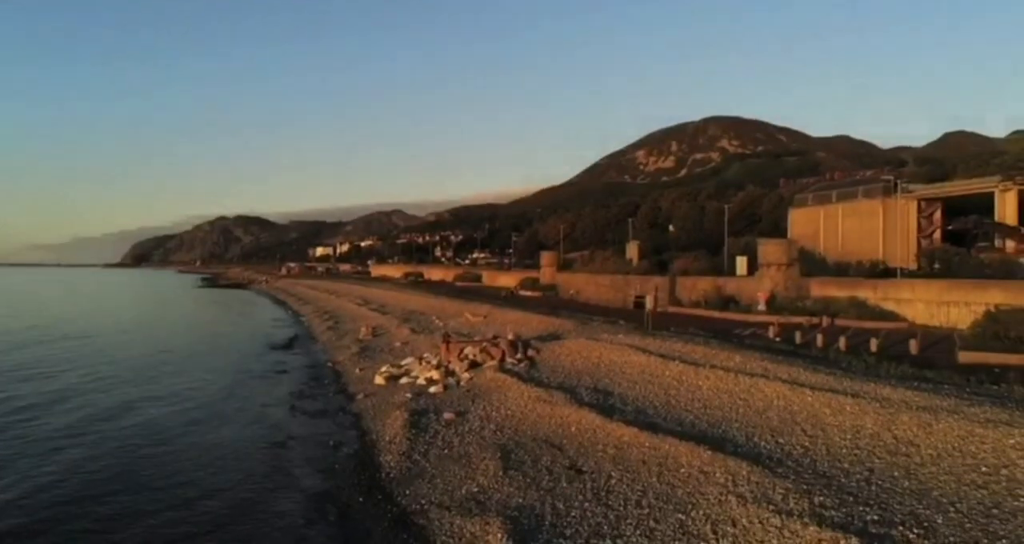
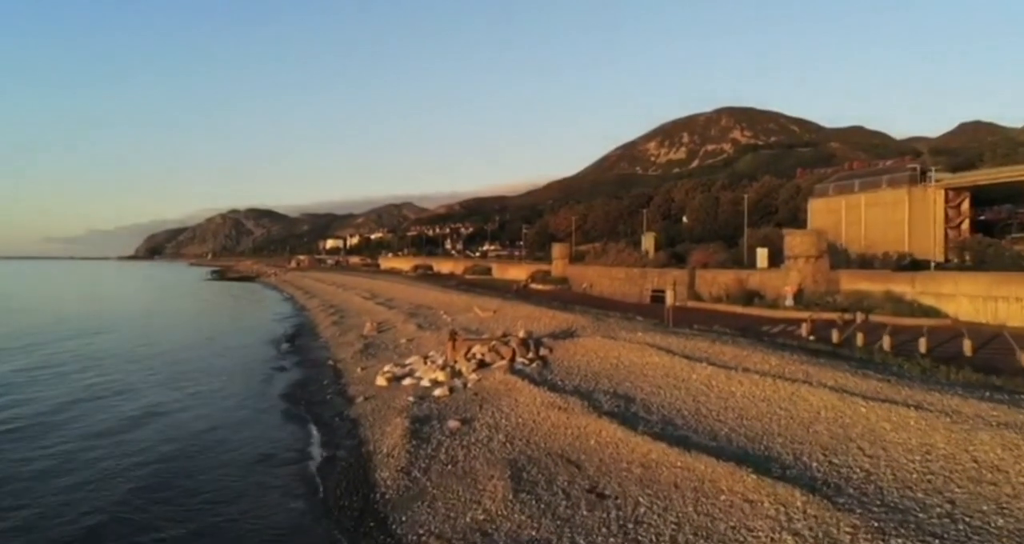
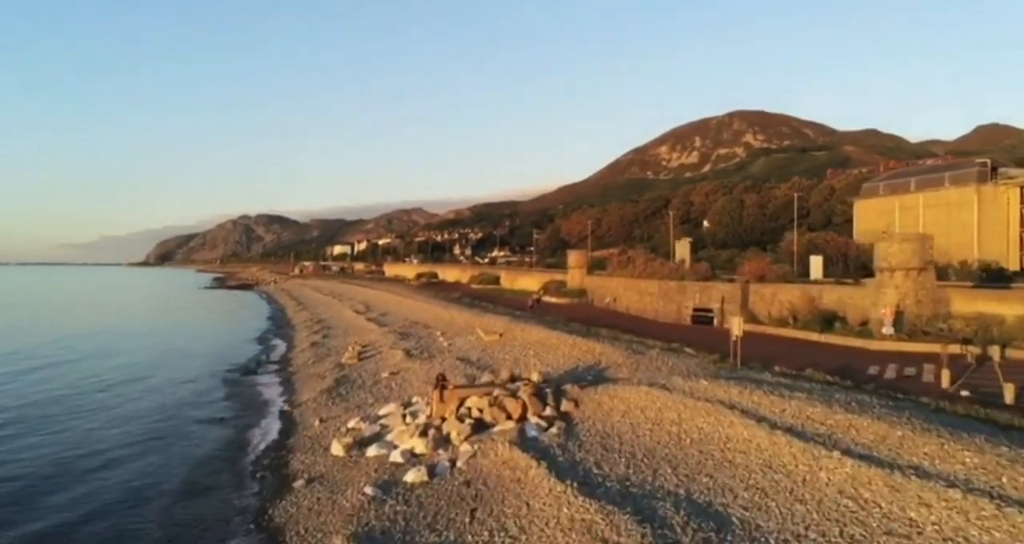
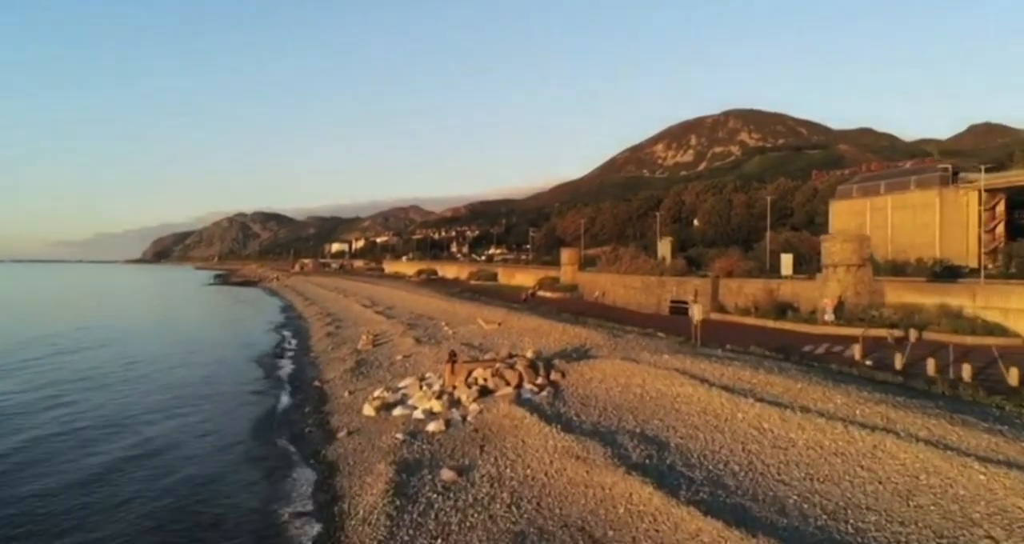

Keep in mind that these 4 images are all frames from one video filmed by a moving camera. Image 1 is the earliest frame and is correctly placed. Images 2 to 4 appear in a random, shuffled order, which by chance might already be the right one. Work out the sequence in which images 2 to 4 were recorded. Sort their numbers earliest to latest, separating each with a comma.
2, 4, 3
